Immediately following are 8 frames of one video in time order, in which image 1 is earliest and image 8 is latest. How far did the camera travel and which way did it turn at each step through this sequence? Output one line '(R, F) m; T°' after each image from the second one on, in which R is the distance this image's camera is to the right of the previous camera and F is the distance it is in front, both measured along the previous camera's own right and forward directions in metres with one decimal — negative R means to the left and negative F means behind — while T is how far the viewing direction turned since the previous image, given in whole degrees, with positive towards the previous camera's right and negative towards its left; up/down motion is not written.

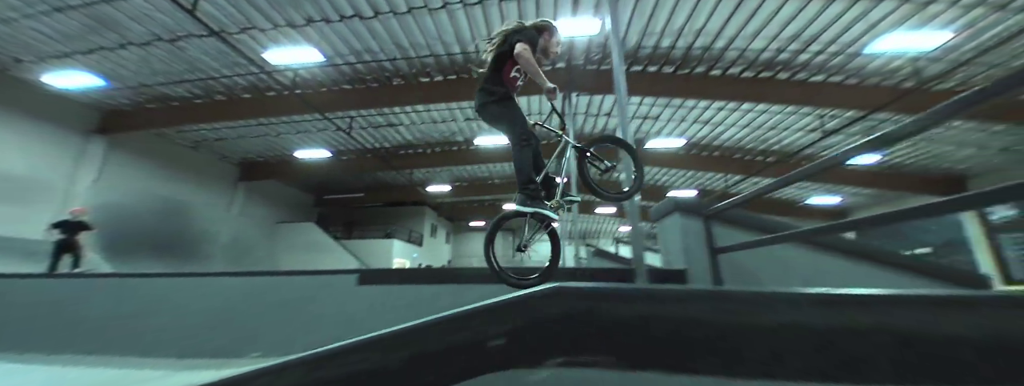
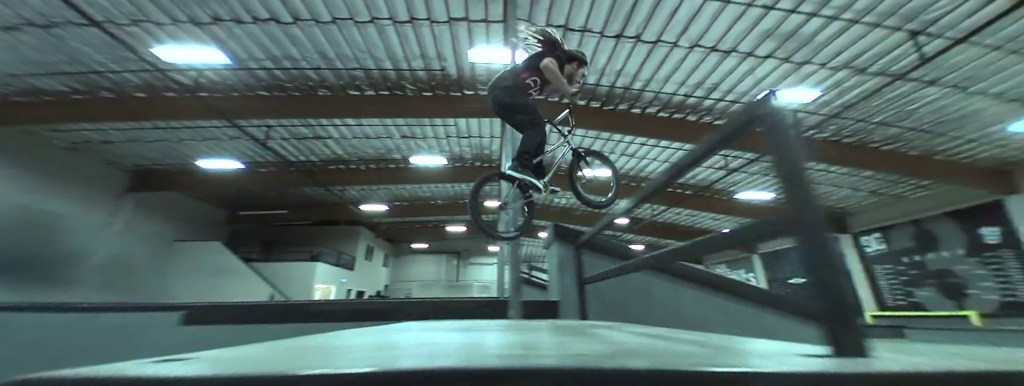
(+1.0, +0.2) m; +7°
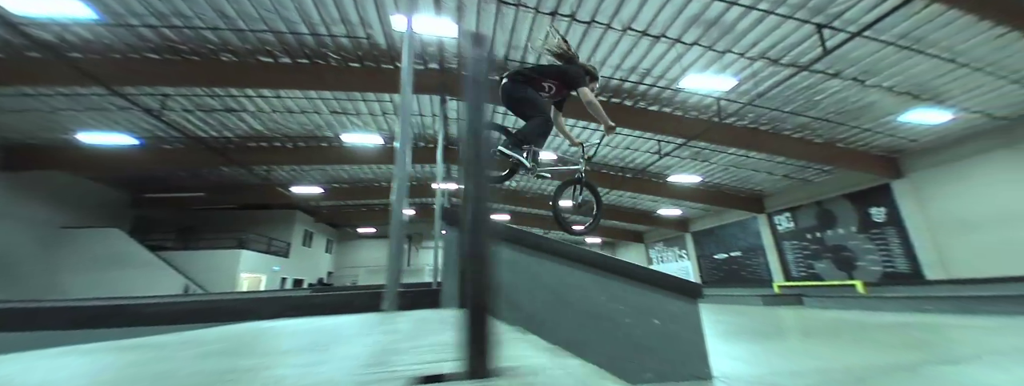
(+0.8, +0.2) m; +6°
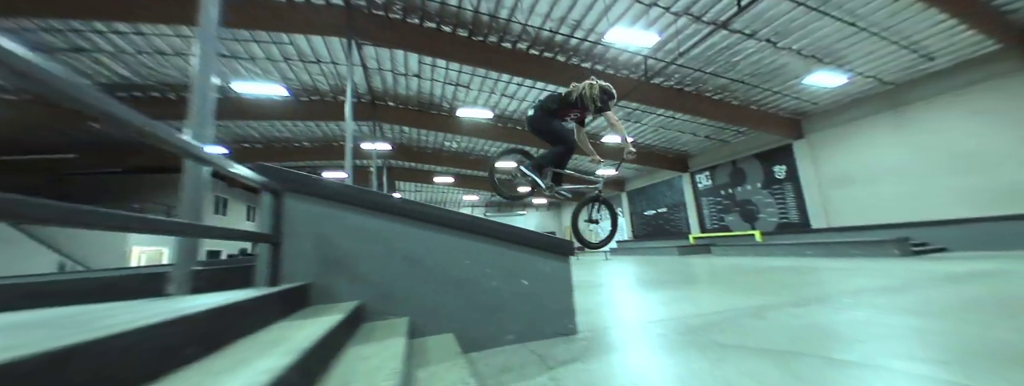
(+0.8, +0.3) m; +8°
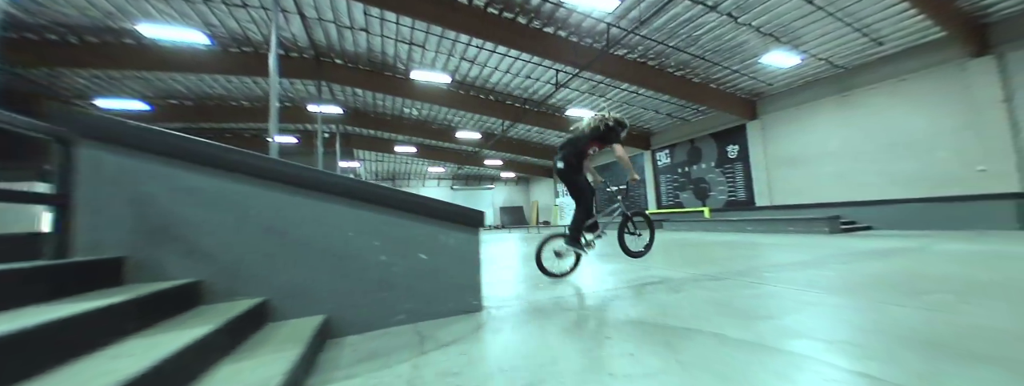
(+0.5, +0.3) m; +5°
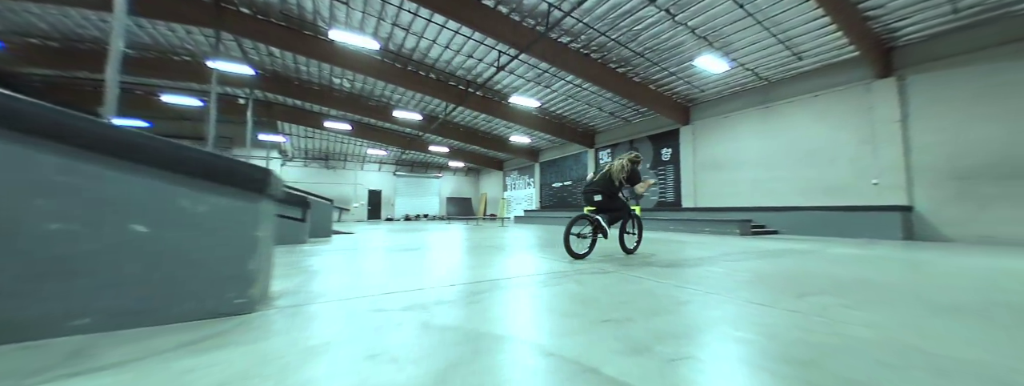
(+0.8, +0.5) m; +8°
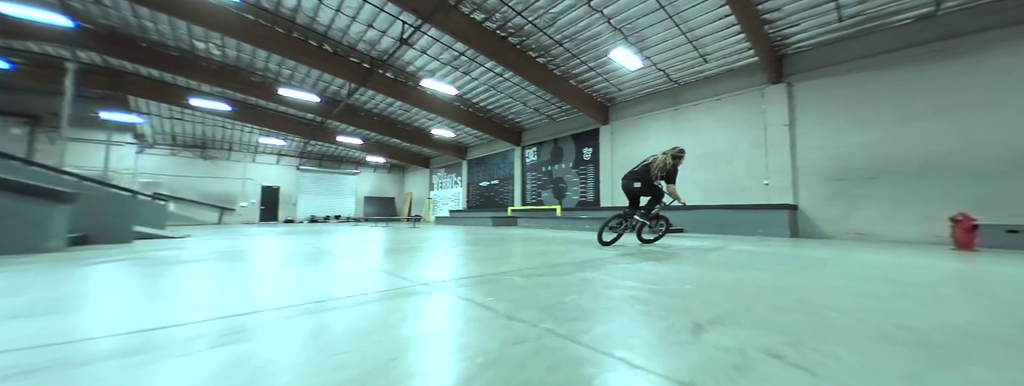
(+0.9, +0.9) m; +11°
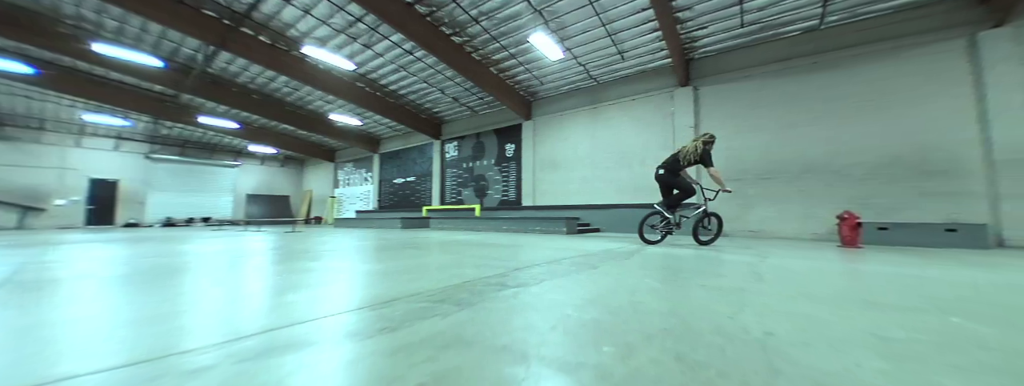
(+0.5, +0.8) m; +13°
